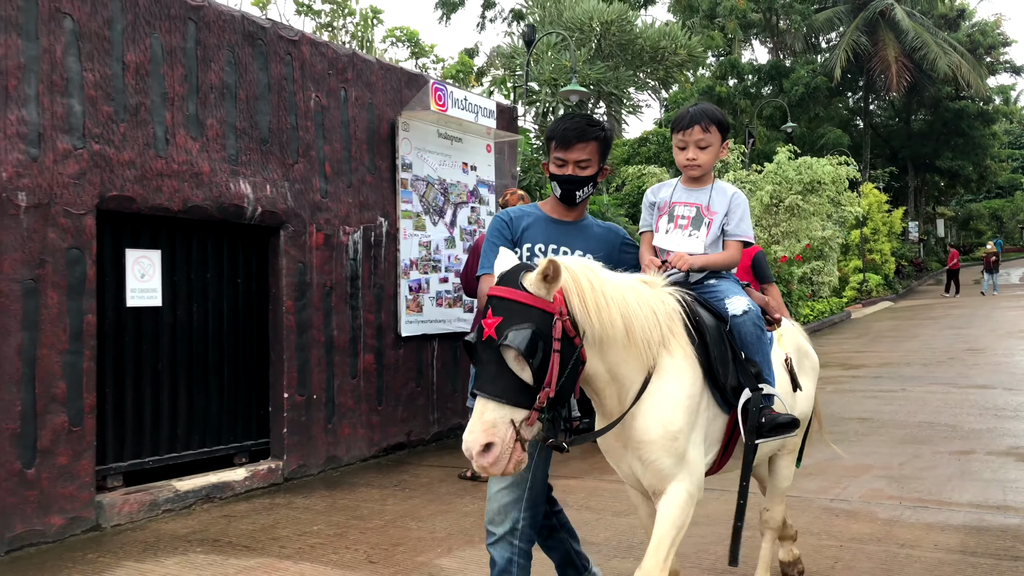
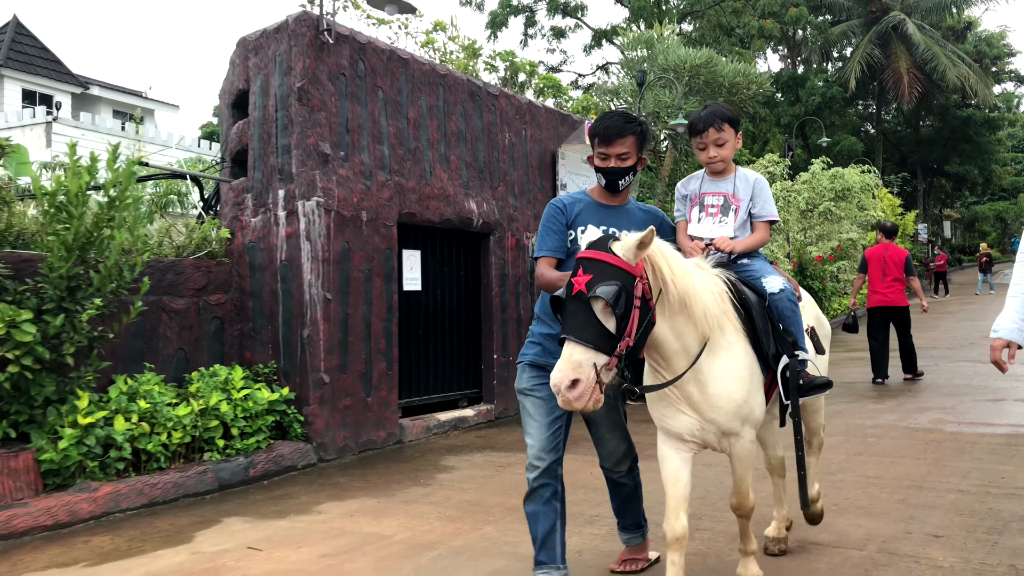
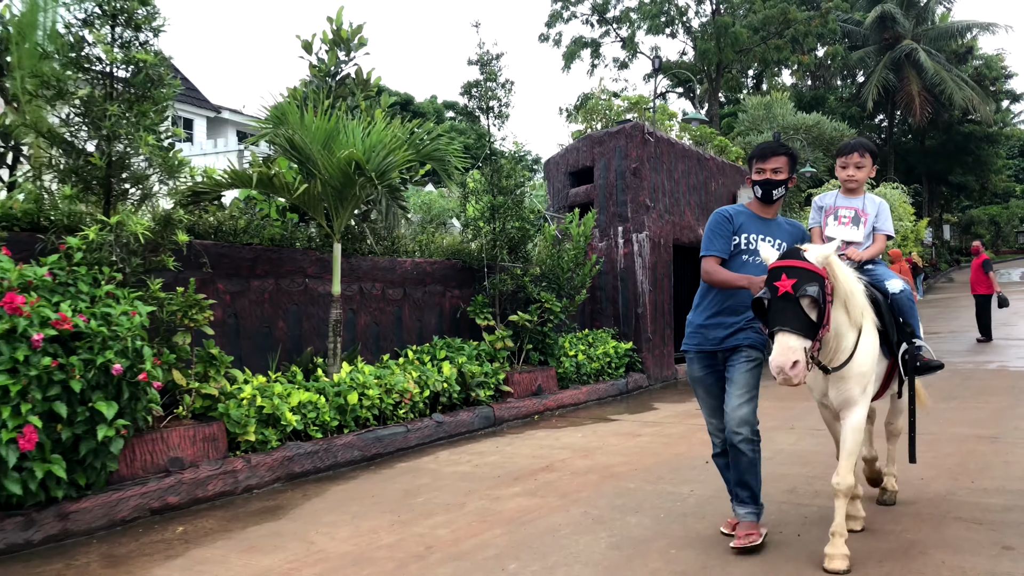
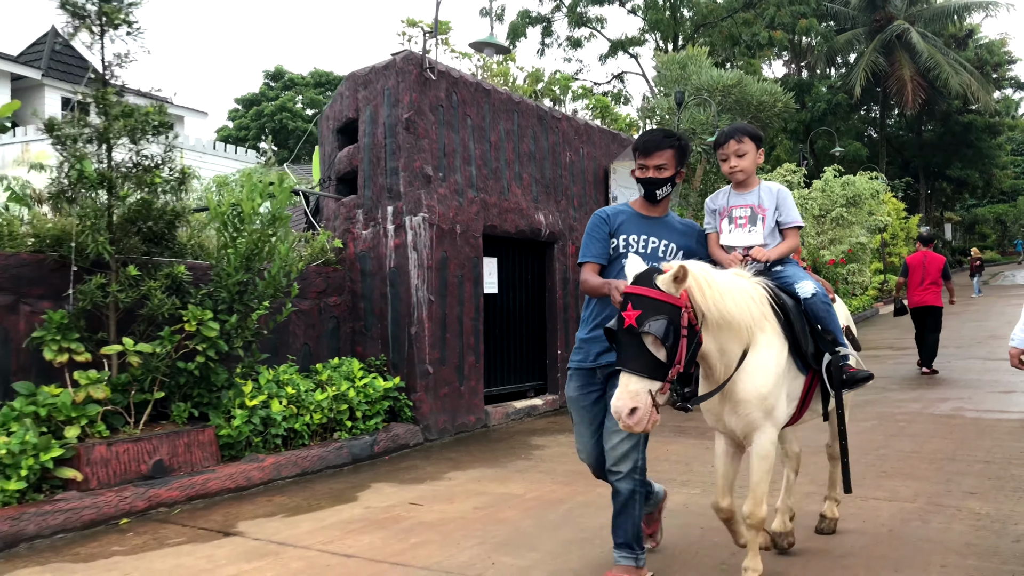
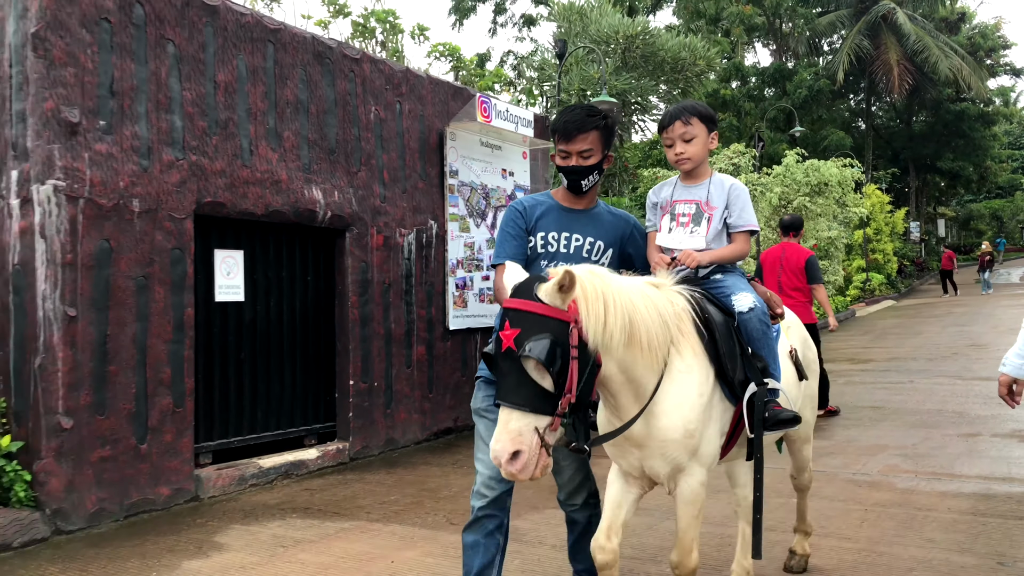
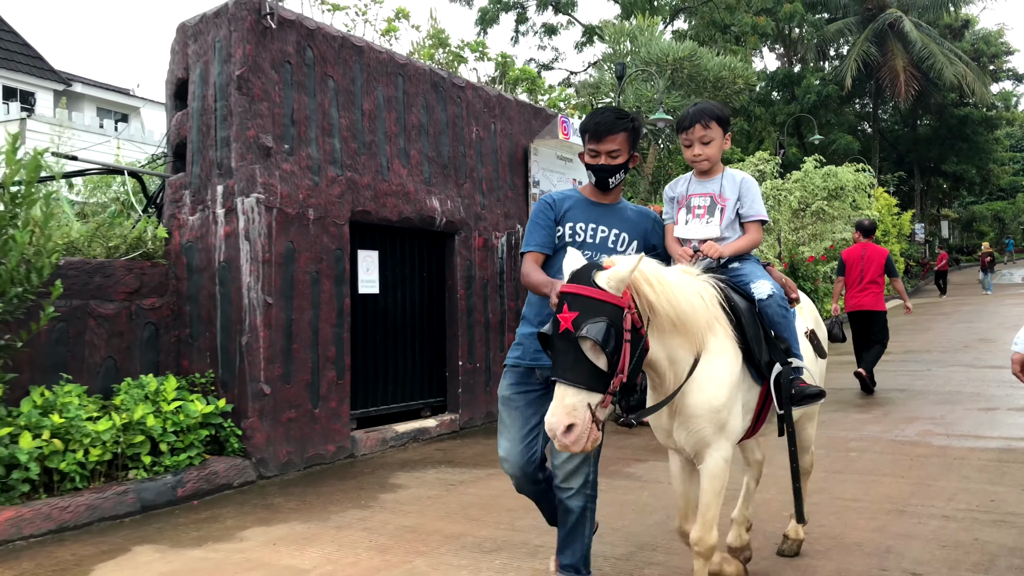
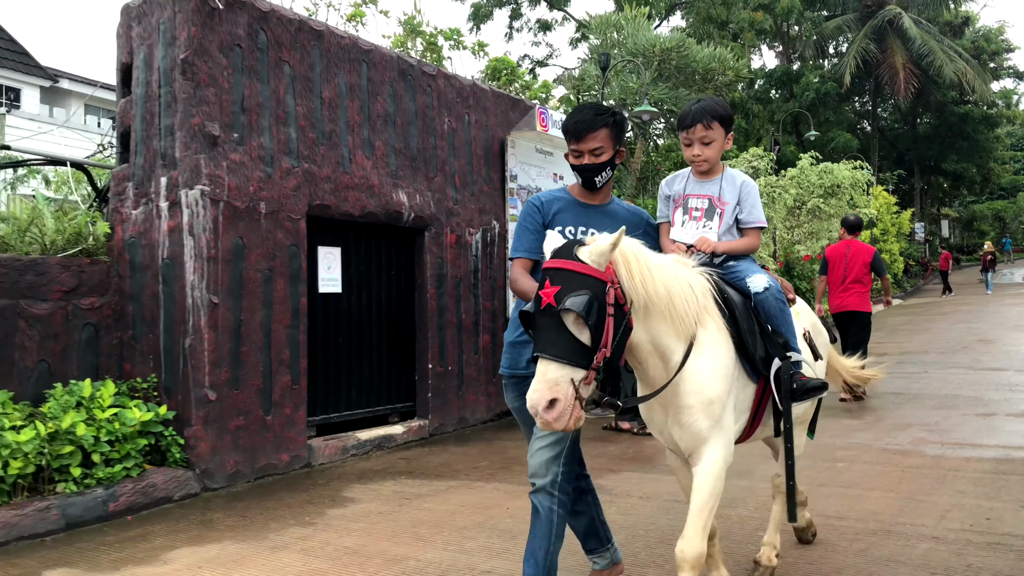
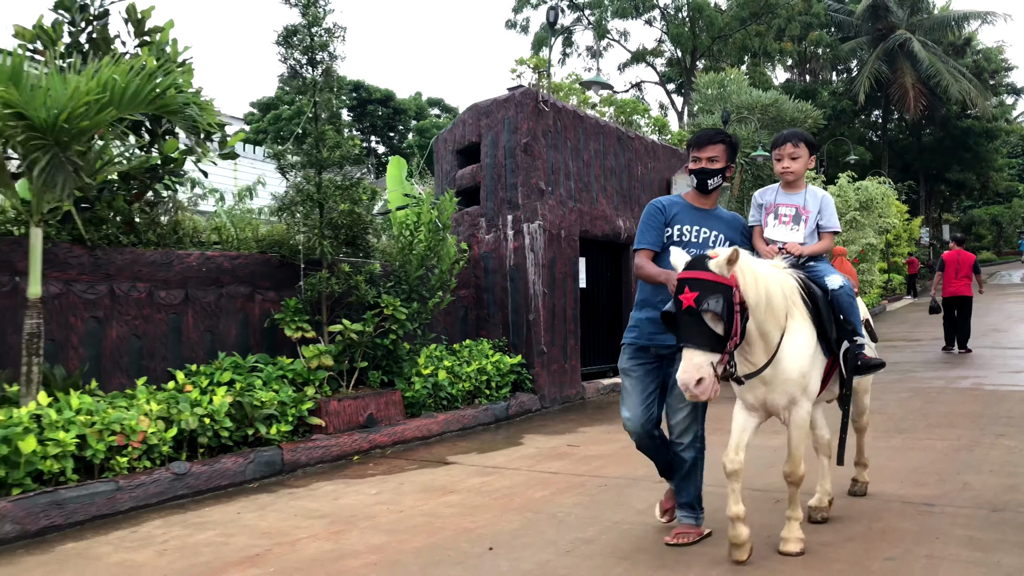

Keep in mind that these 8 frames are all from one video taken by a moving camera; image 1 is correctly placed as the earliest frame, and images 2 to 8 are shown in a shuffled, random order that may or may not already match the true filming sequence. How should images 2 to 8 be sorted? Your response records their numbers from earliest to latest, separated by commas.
5, 7, 6, 2, 4, 8, 3
